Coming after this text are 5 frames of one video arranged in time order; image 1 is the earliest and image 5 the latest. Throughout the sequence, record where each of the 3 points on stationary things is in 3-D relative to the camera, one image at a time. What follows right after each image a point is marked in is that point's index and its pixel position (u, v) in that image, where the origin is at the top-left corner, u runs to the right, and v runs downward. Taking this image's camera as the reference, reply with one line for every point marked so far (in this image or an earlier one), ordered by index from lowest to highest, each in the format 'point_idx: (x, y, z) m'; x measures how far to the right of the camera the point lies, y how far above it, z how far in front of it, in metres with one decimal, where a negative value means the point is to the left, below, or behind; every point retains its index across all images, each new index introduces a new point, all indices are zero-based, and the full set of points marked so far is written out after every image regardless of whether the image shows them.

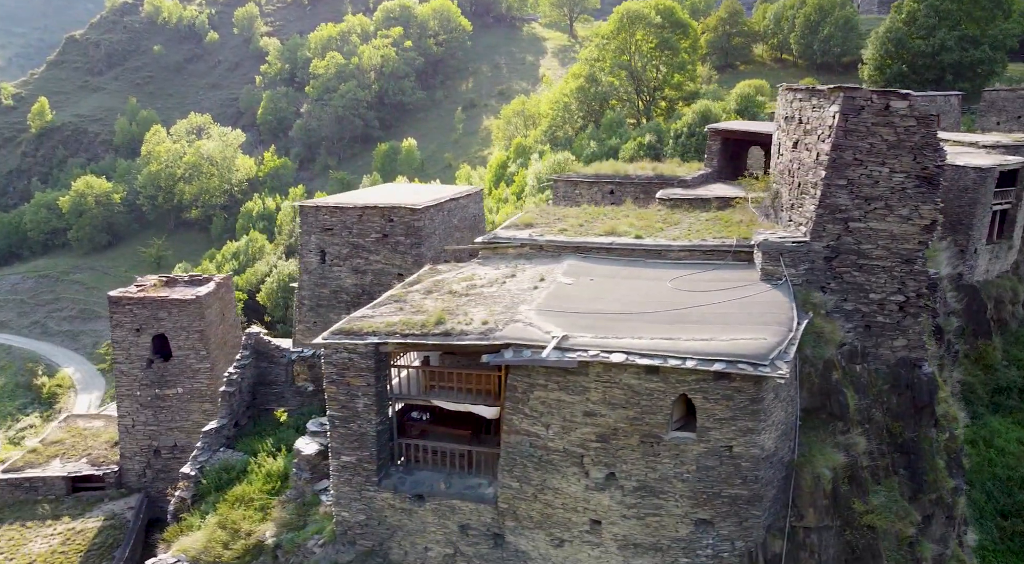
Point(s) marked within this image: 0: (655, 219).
0: (+2.6, +1.2, +13.9) m
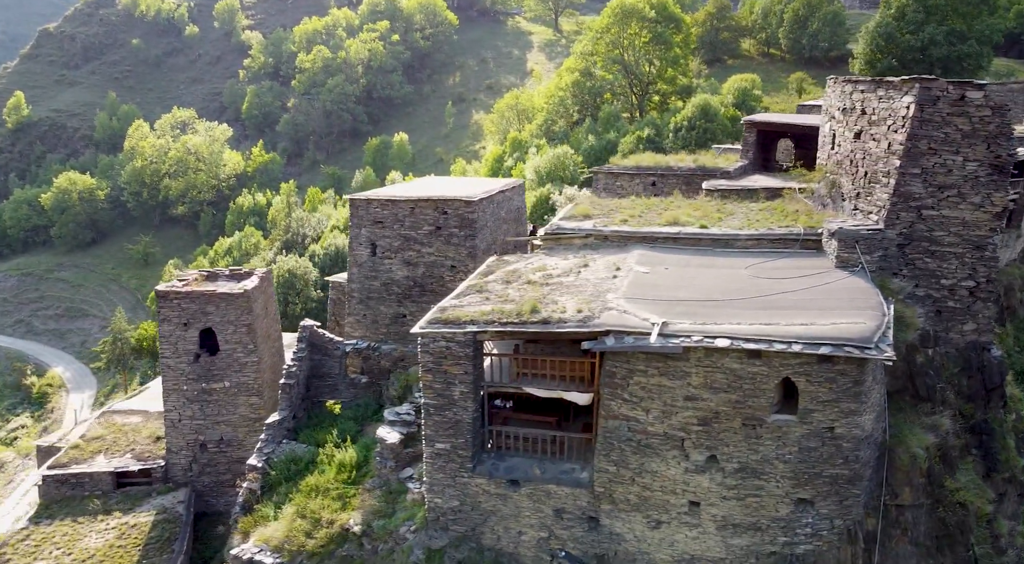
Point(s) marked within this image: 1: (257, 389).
0: (+3.6, +1.4, +14.2) m
1: (-5.5, -2.3, +16.5) m
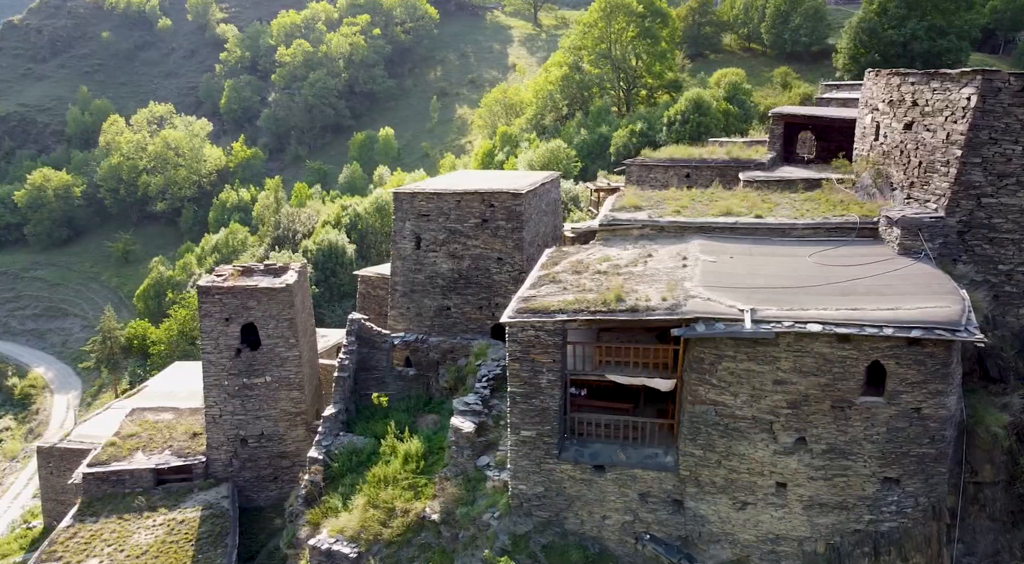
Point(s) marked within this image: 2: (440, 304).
0: (+4.6, +1.6, +14.5) m
1: (-4.6, -2.2, +16.5) m
2: (-1.5, -0.5, +15.8) m
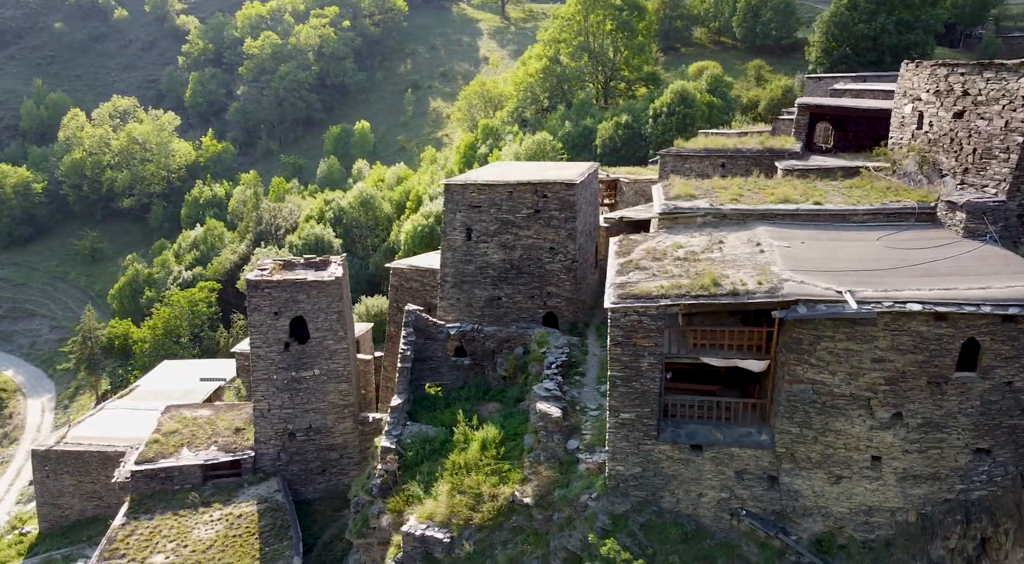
0: (+5.6, +1.9, +14.9) m
1: (-3.6, -2.0, +16.5) m
2: (-0.4, -0.3, +15.9) m
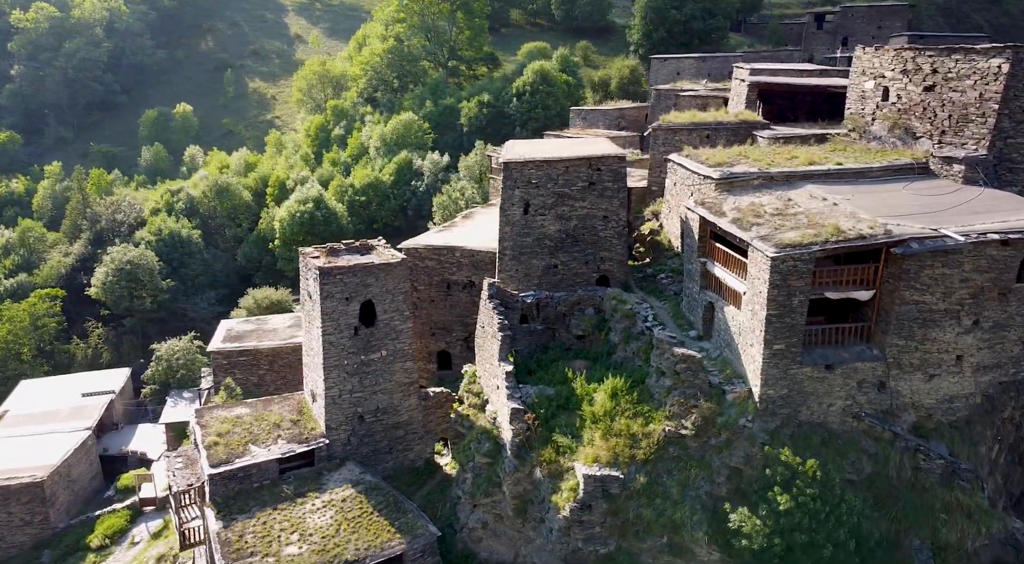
0: (+6.8, +3.0, +17.8) m
1: (-2.2, -1.6, +16.9) m
2: (+0.8, +0.4, +17.2) m
